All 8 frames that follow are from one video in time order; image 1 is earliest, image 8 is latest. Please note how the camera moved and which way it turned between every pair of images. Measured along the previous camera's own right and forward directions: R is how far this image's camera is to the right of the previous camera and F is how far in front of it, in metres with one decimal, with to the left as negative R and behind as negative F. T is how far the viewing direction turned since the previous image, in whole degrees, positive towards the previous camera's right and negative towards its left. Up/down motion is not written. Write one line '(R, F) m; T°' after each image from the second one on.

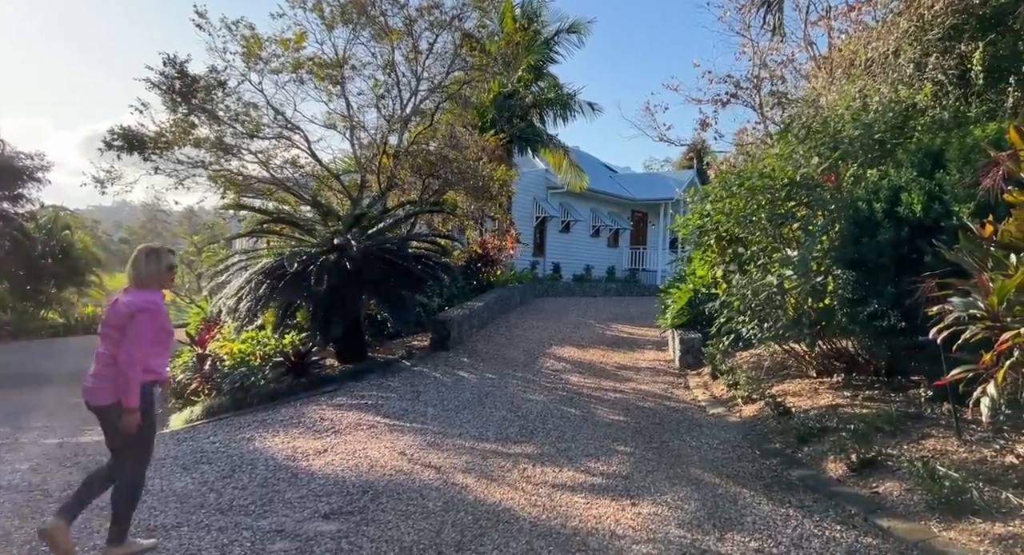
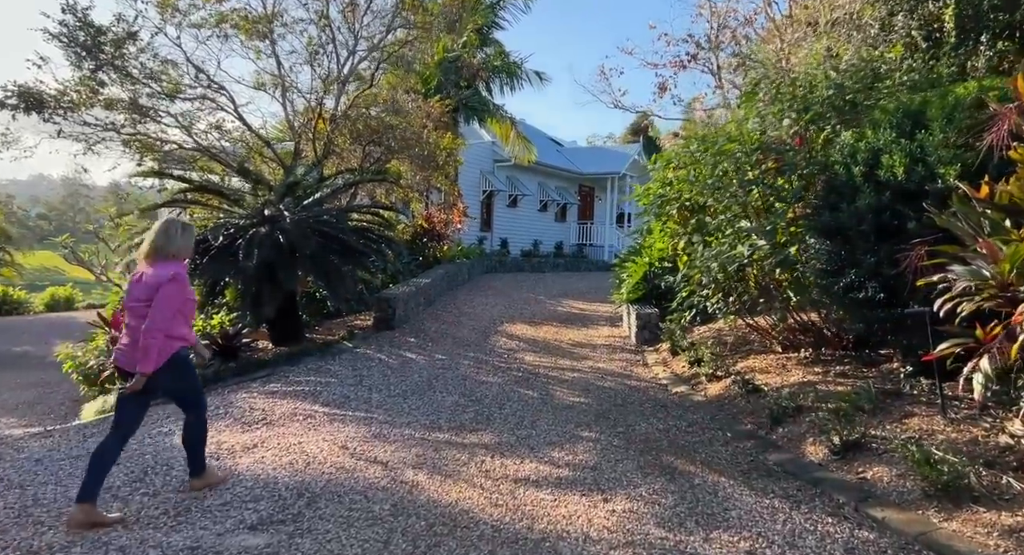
(-0.1, +0.5) m; +5°
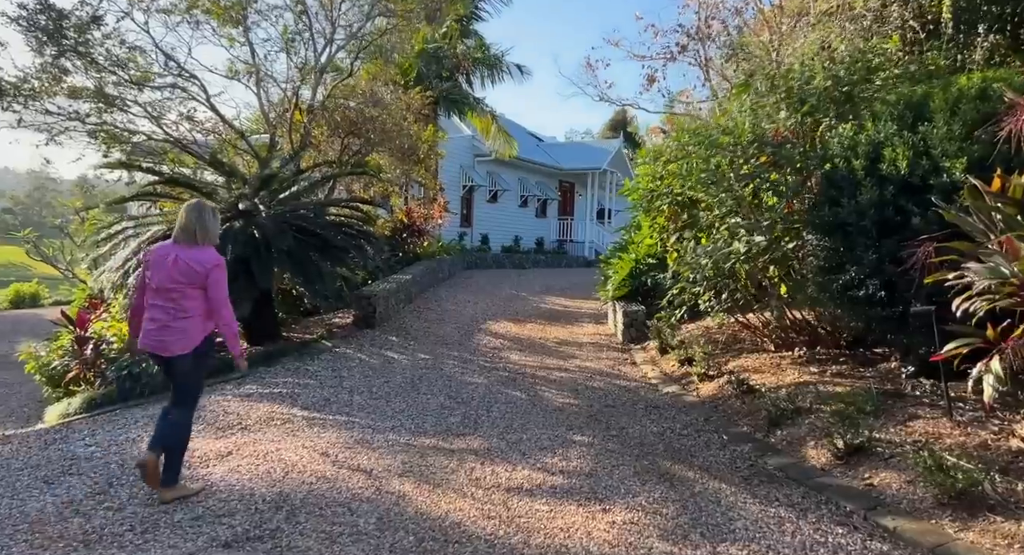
(-0.1, +0.2) m; +2°
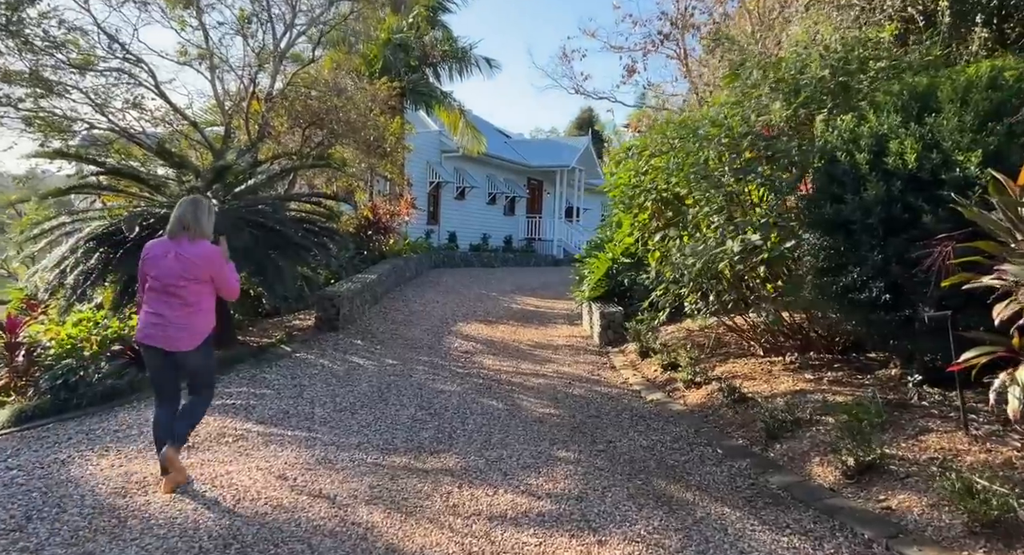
(-0.1, +0.4) m; +3°
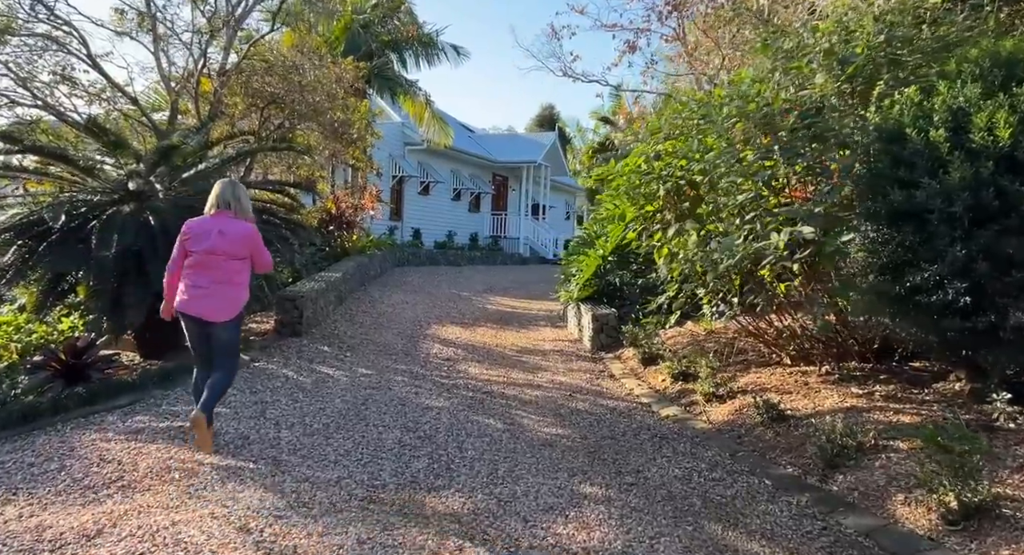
(-0.3, +0.8) m; +4°
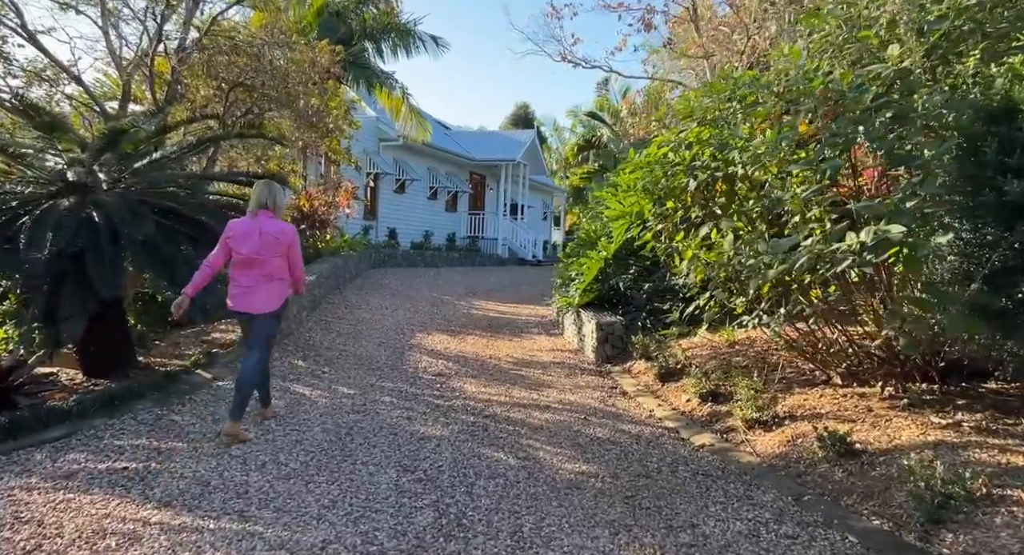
(-0.3, +0.8) m; +3°
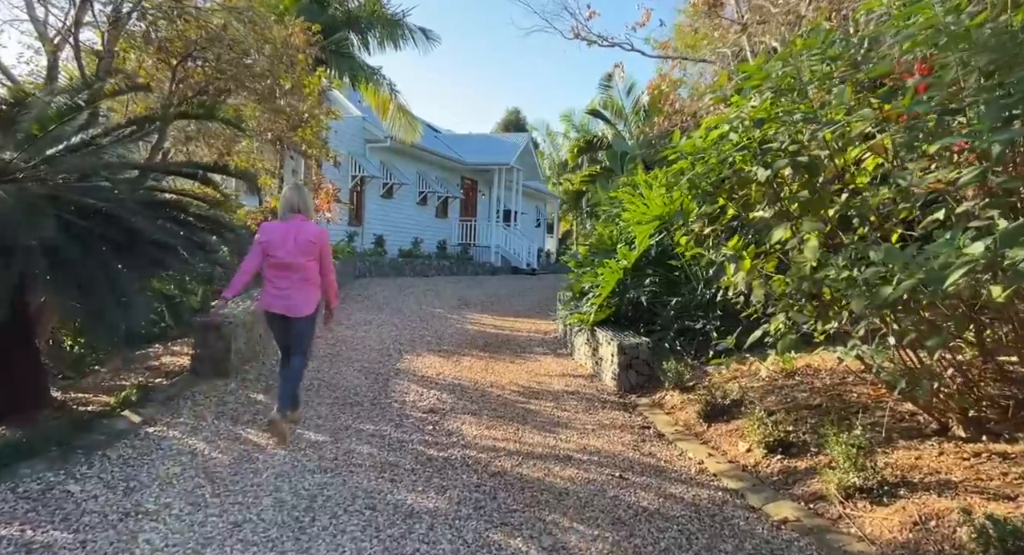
(-0.2, +1.2) m; +1°
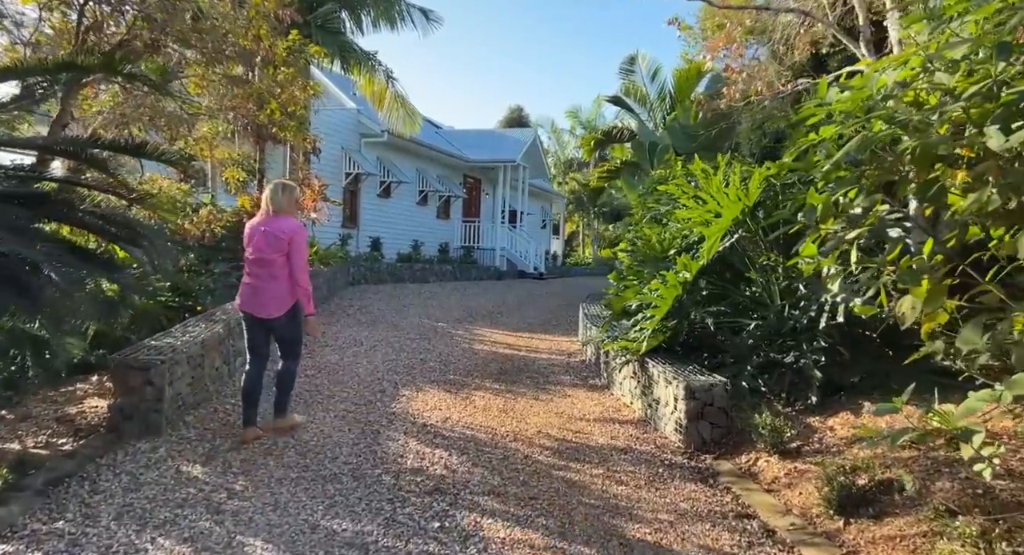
(-0.2, +1.6) m; 0°
